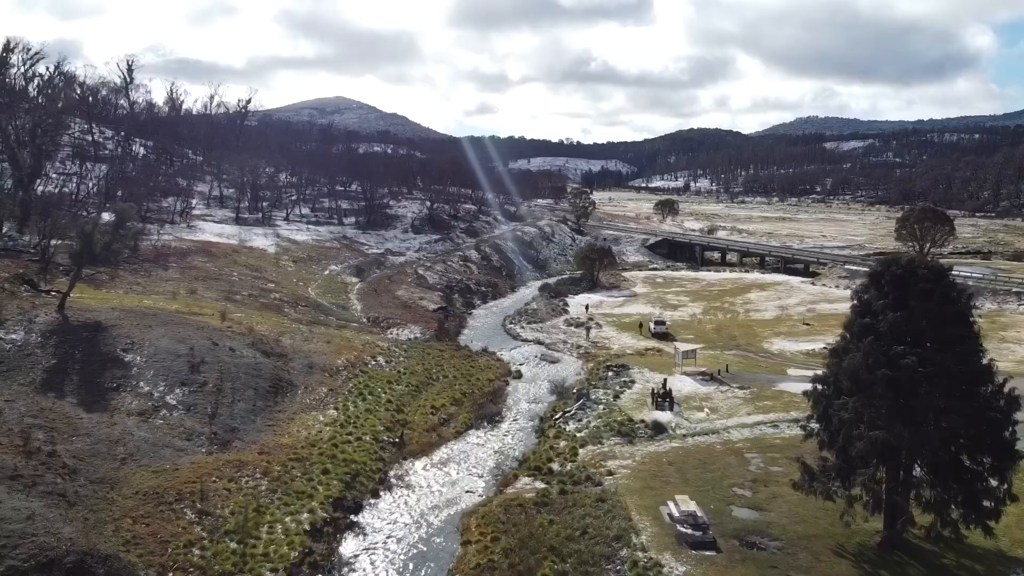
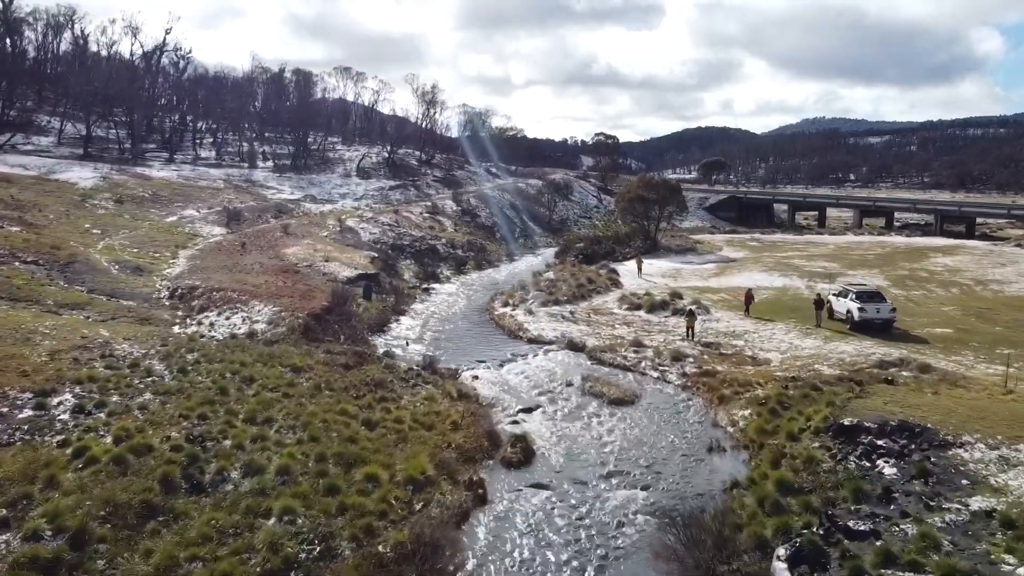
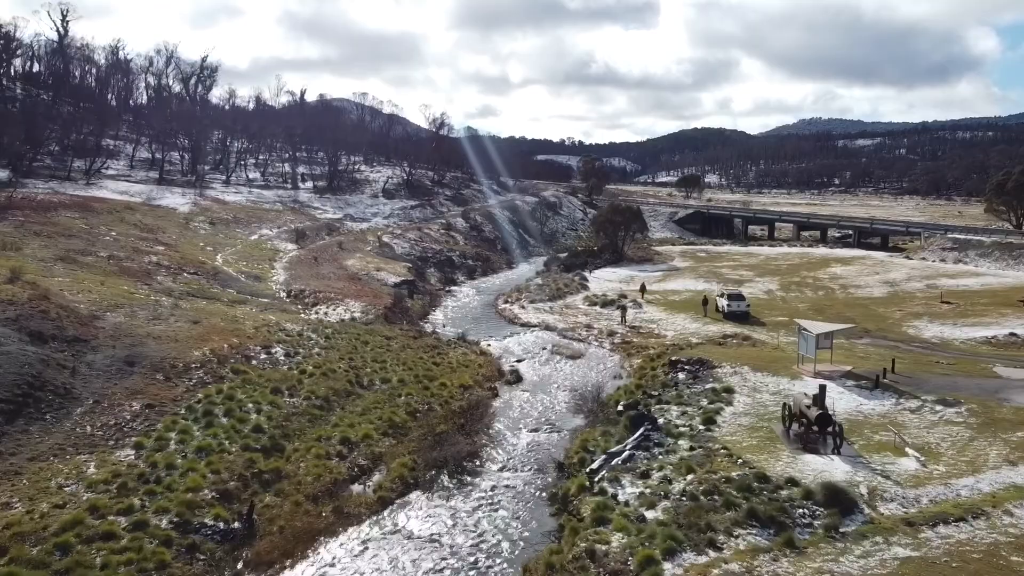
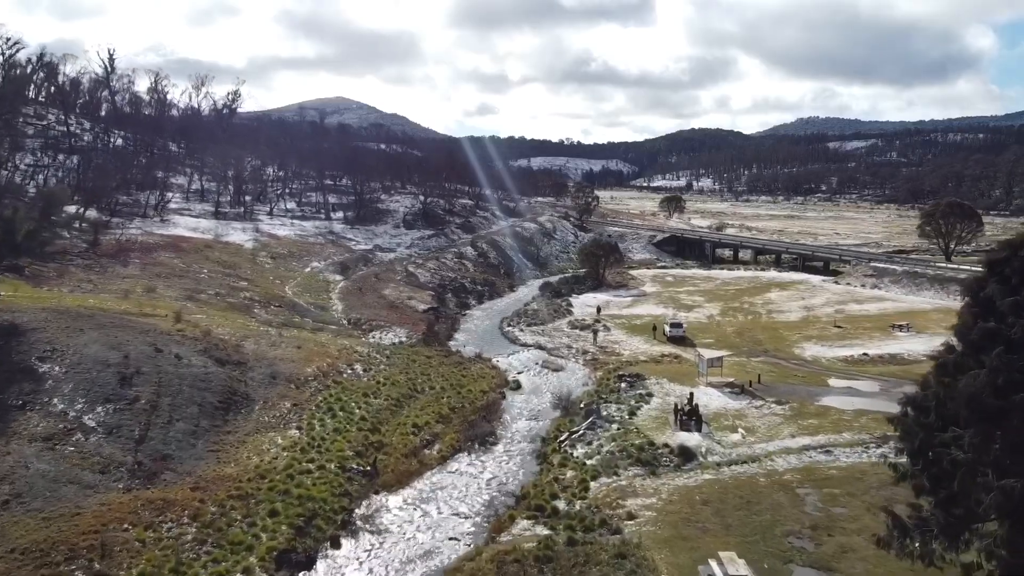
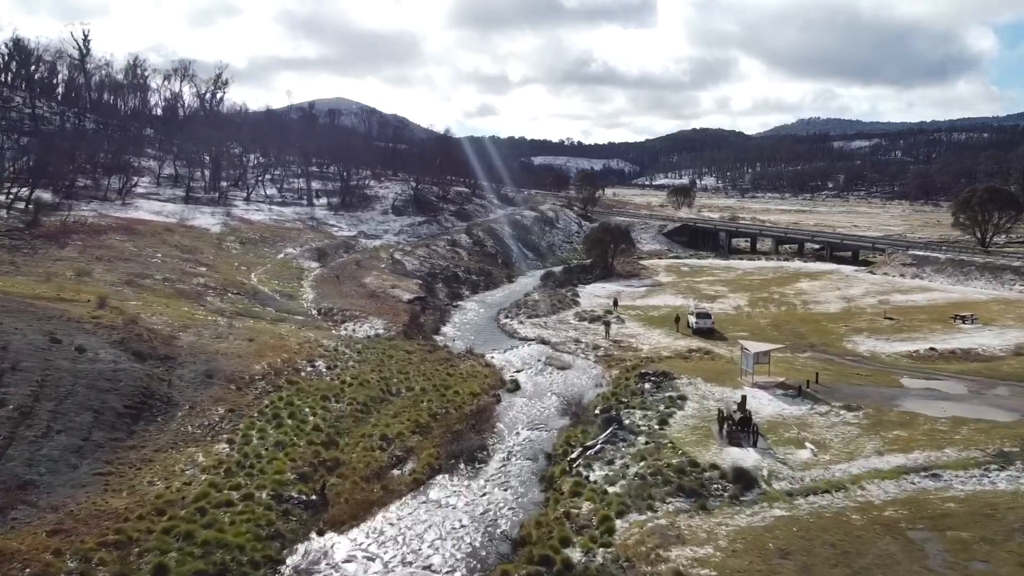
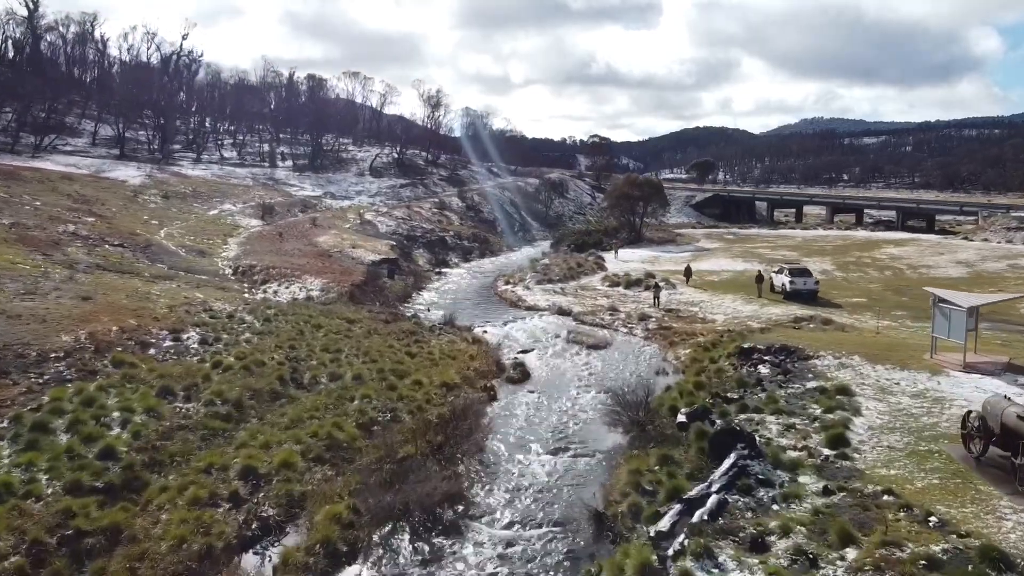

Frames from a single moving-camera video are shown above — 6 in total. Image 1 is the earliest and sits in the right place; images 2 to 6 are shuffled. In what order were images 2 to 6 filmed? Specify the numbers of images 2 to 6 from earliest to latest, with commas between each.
4, 5, 3, 6, 2
